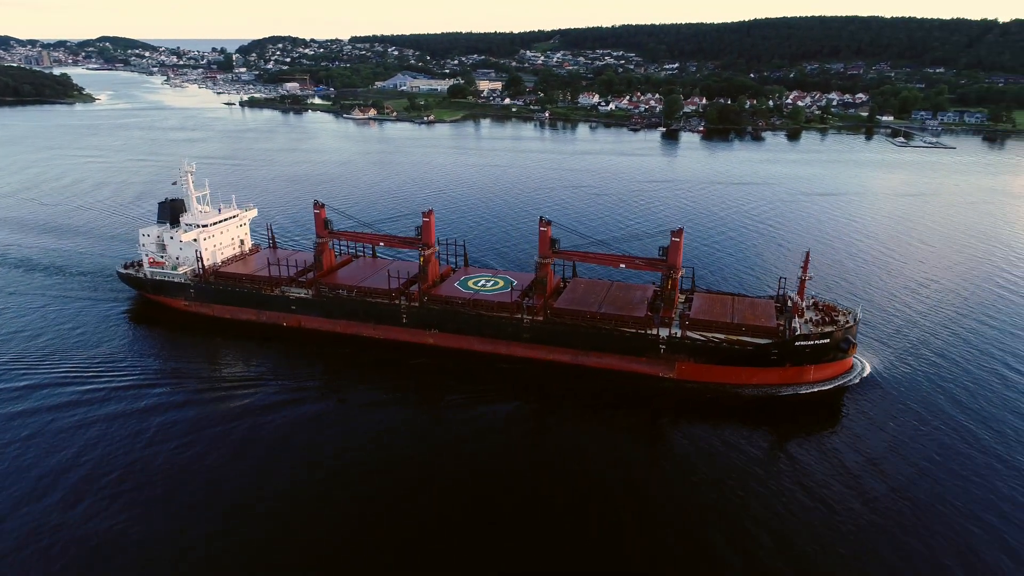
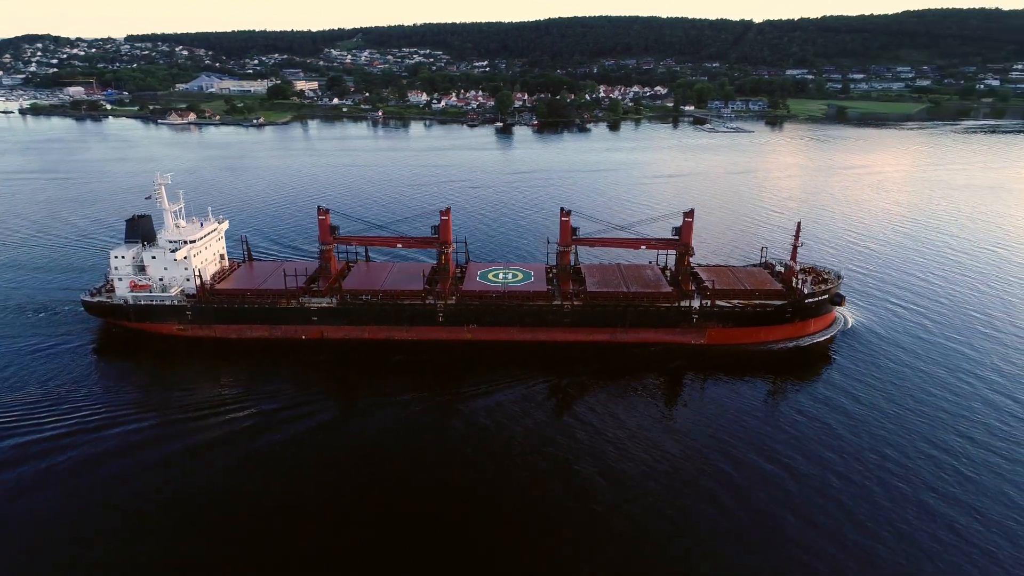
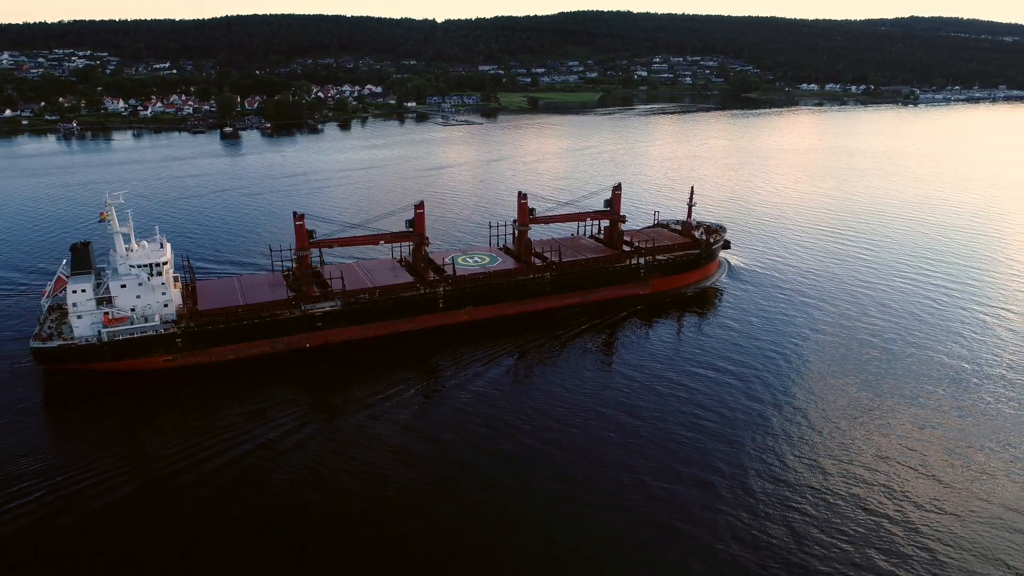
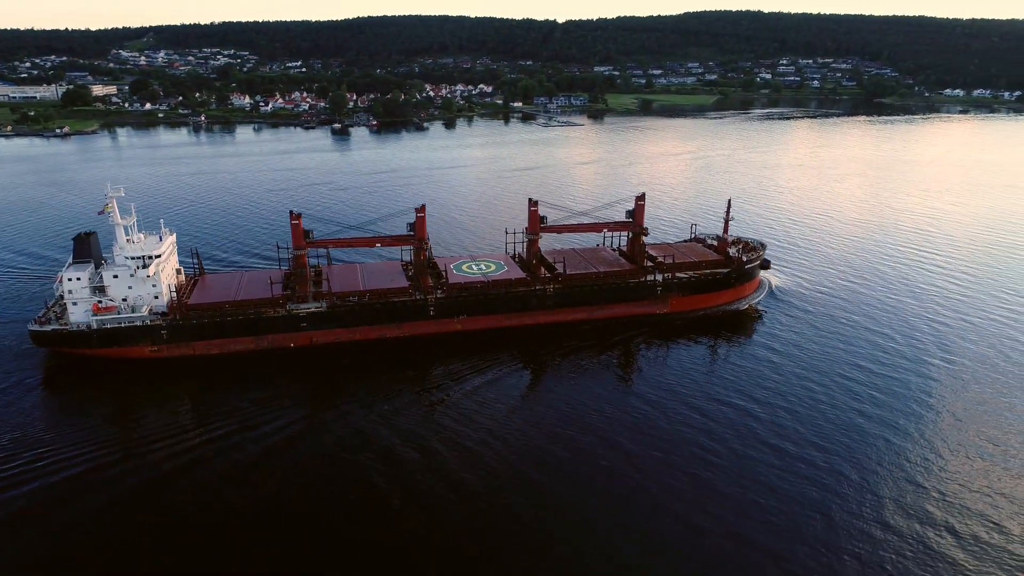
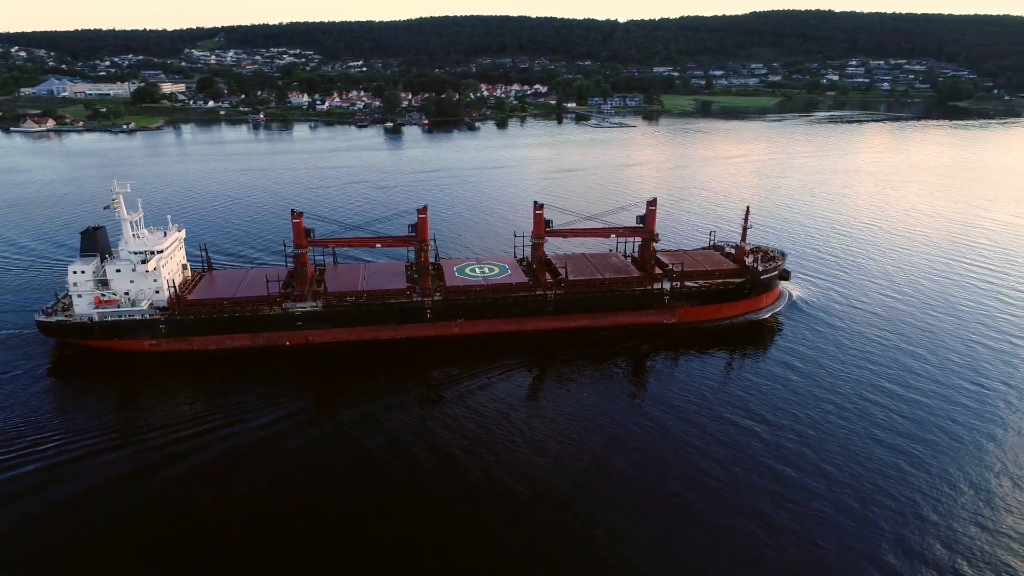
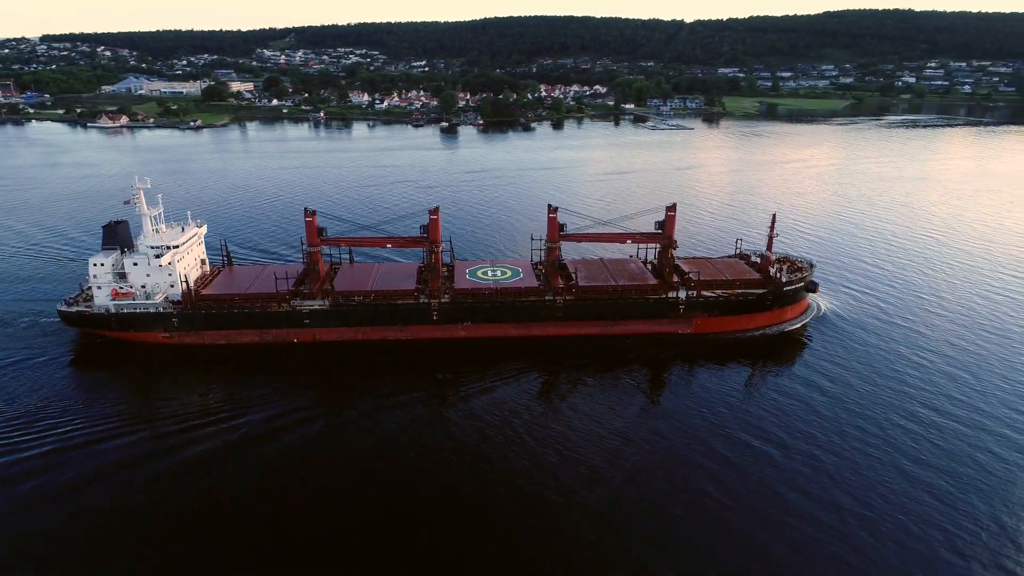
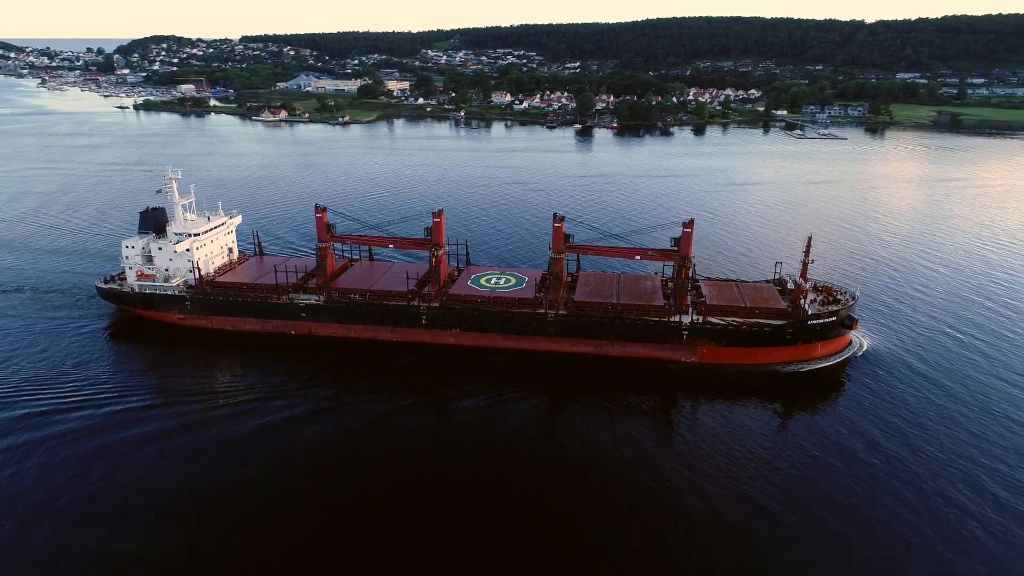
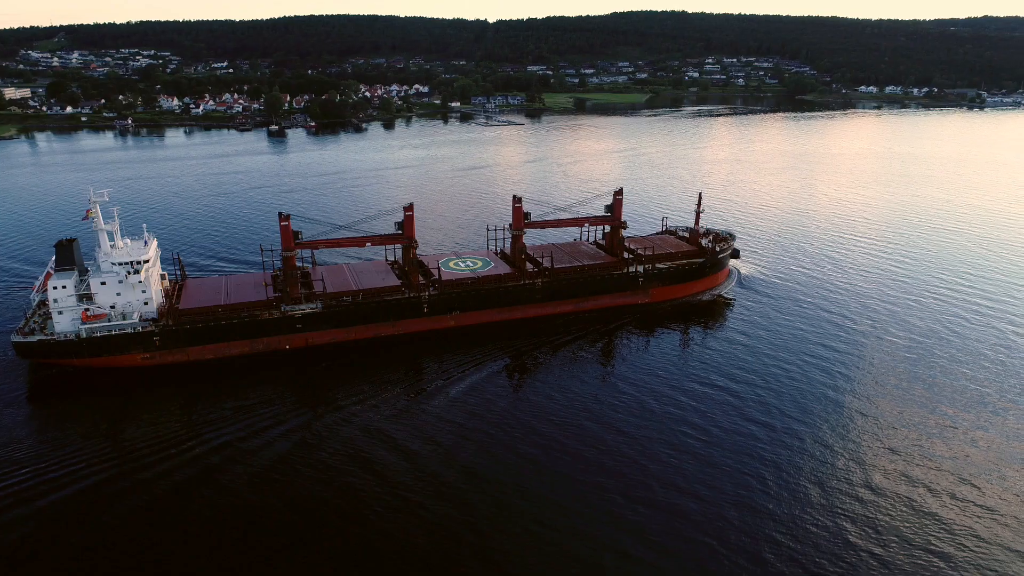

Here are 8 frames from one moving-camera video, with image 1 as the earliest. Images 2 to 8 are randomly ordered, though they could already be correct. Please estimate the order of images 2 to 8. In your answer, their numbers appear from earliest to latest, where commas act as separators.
7, 2, 6, 5, 4, 8, 3
